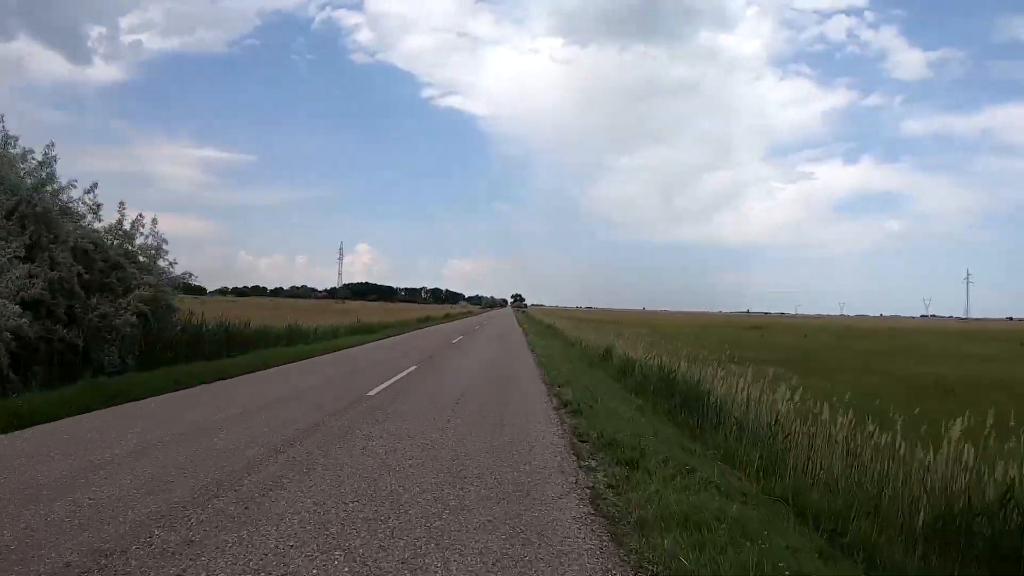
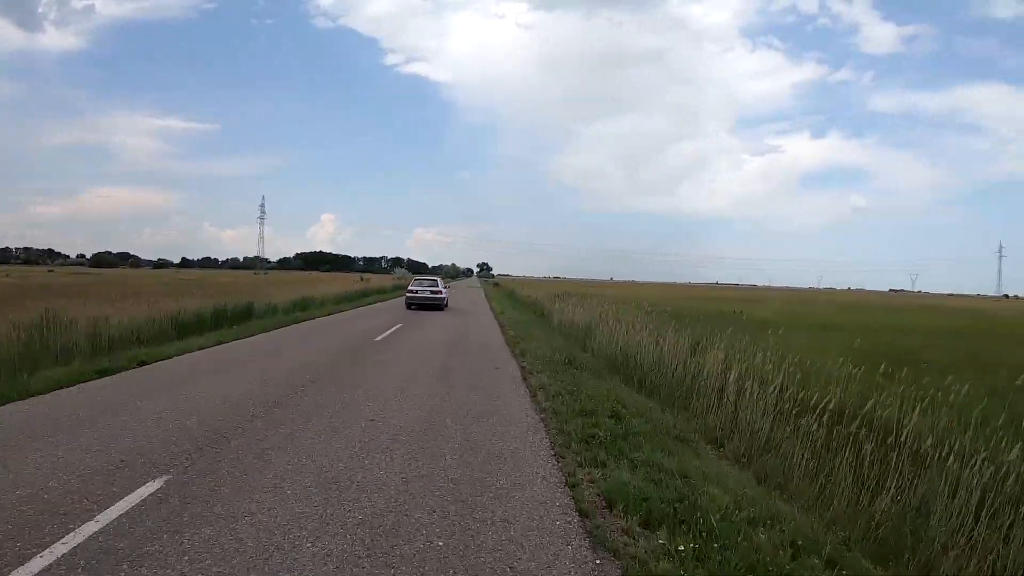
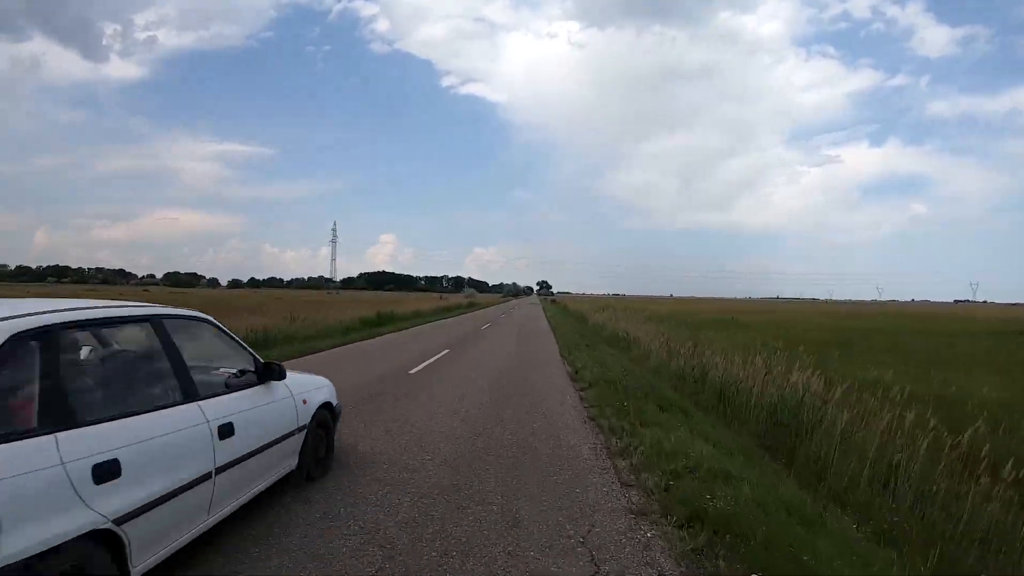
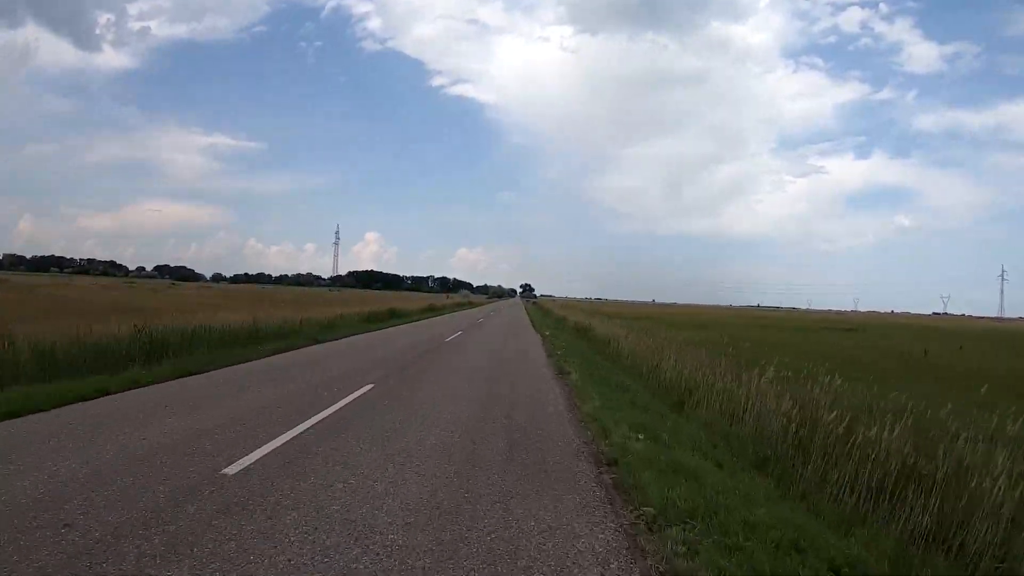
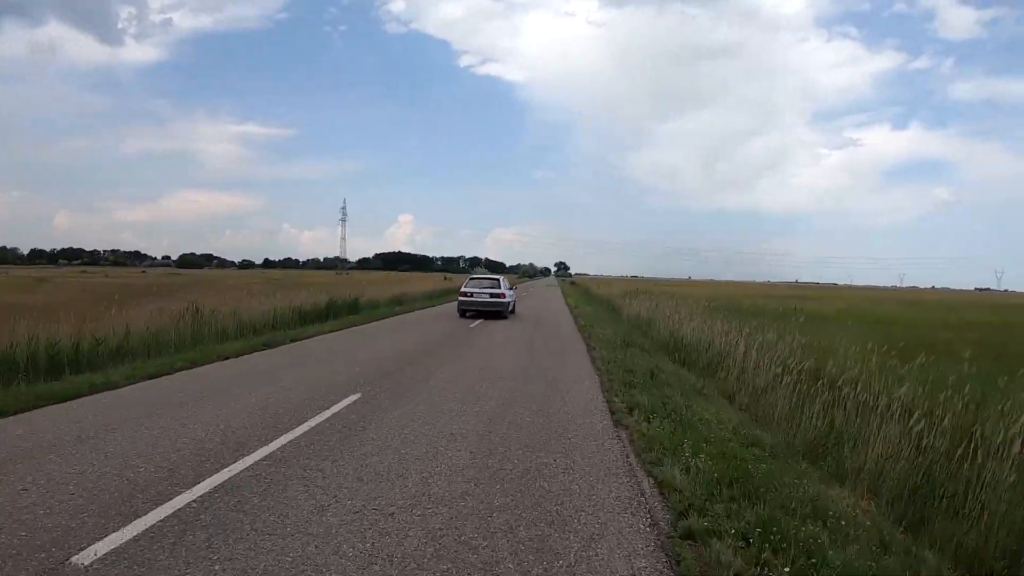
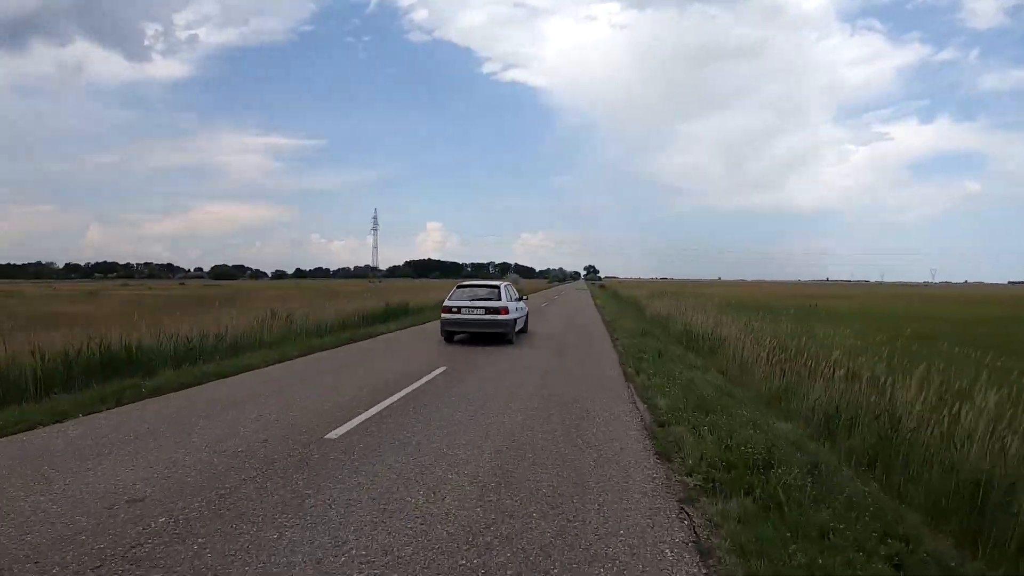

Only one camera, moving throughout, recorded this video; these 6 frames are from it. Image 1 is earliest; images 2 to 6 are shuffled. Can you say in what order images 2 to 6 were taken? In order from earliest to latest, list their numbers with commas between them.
4, 3, 6, 5, 2
